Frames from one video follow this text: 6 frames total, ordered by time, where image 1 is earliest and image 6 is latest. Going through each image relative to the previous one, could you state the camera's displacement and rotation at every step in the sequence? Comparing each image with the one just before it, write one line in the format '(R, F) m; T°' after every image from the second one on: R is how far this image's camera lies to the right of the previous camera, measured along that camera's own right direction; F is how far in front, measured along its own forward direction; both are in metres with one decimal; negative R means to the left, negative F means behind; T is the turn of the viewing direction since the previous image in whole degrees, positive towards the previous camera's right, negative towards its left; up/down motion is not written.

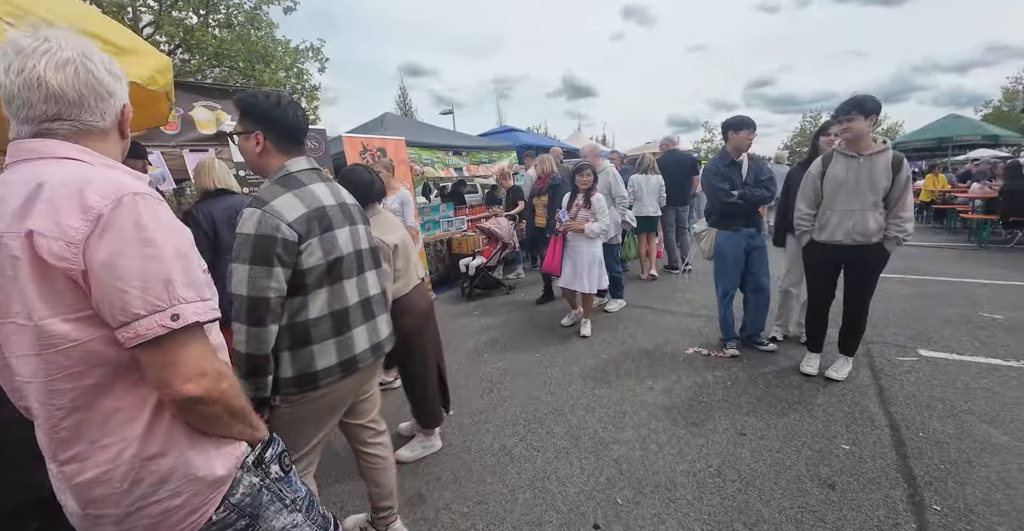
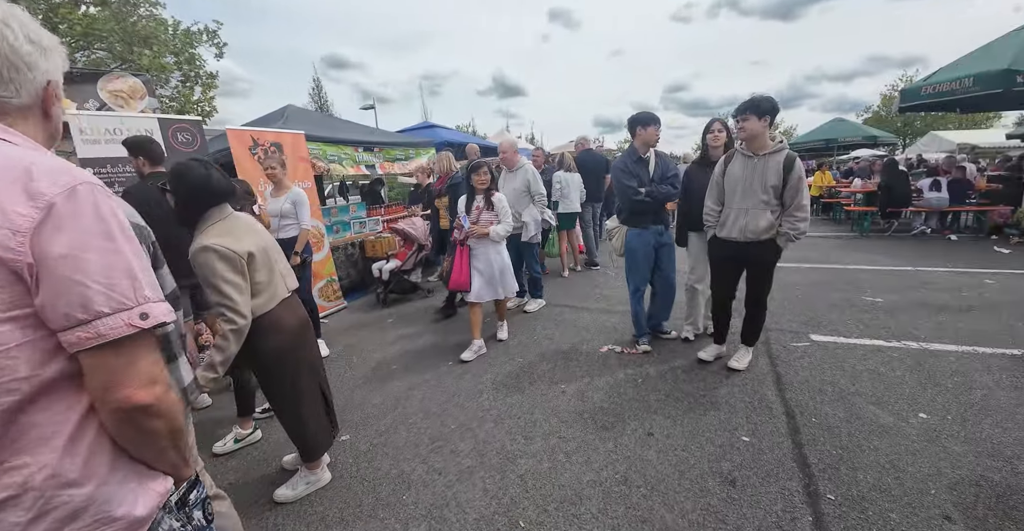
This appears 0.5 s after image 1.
(+0.3, +0.2) m; +8°
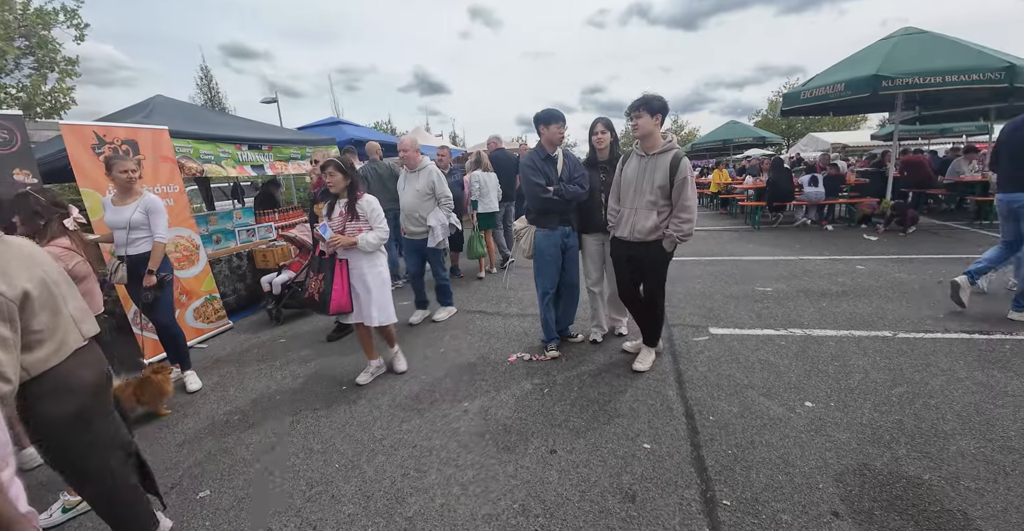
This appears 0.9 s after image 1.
(+0.3, +0.2) m; +9°
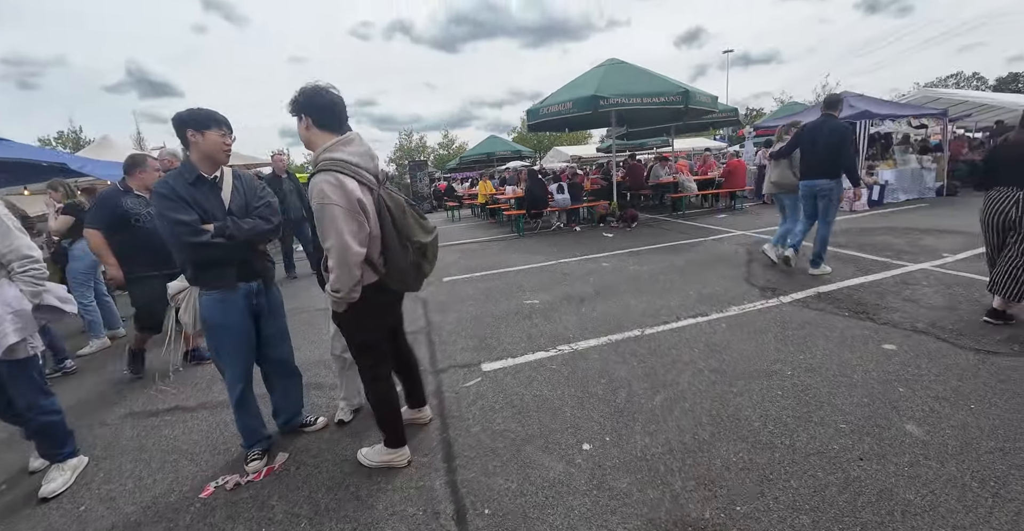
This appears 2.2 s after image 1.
(+0.6, +0.7) m; +27°
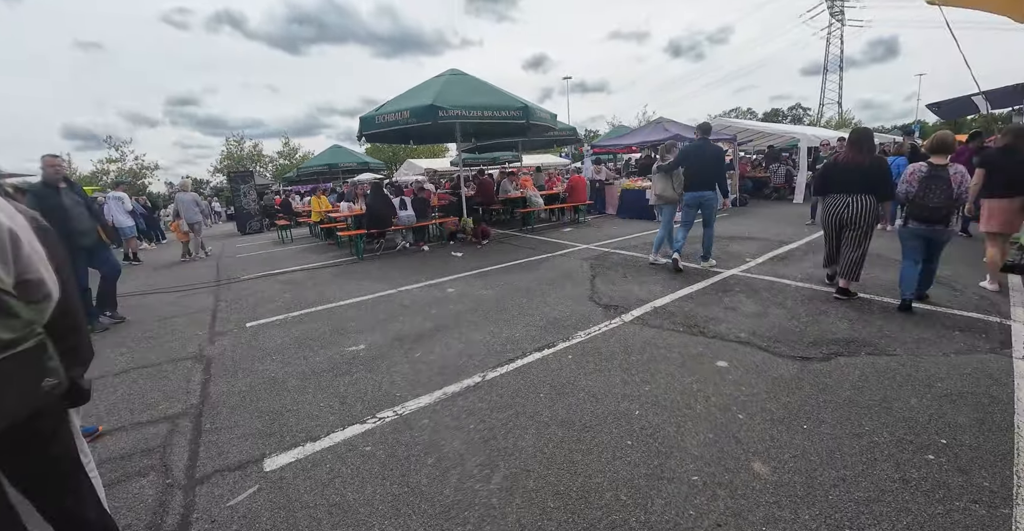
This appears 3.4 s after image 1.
(+0.4, +0.6) m; +18°
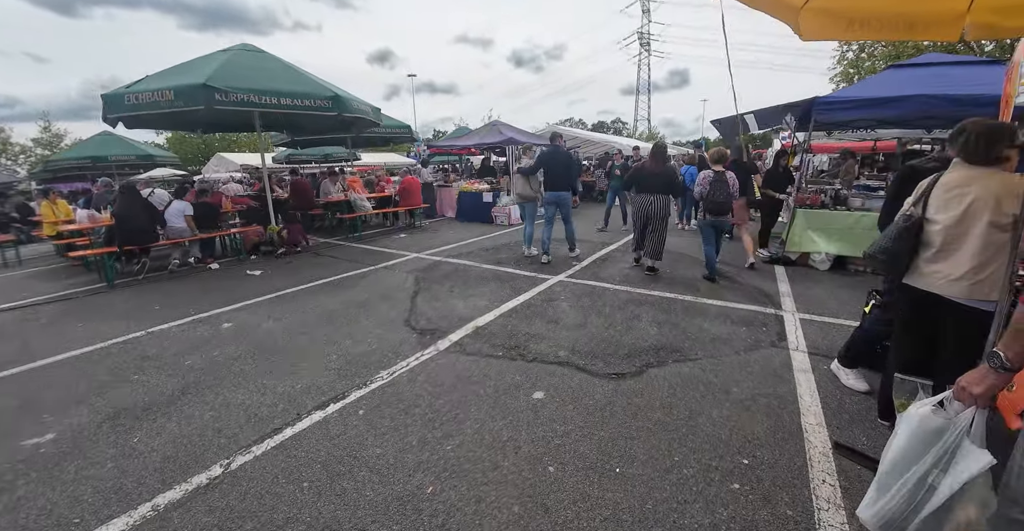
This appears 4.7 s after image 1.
(+0.5, +0.5) m; +19°
